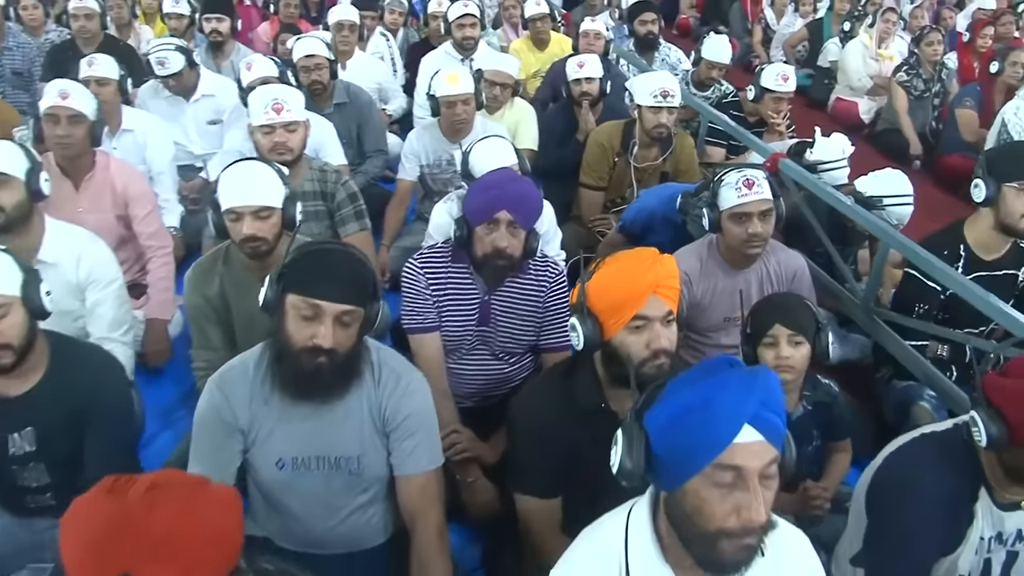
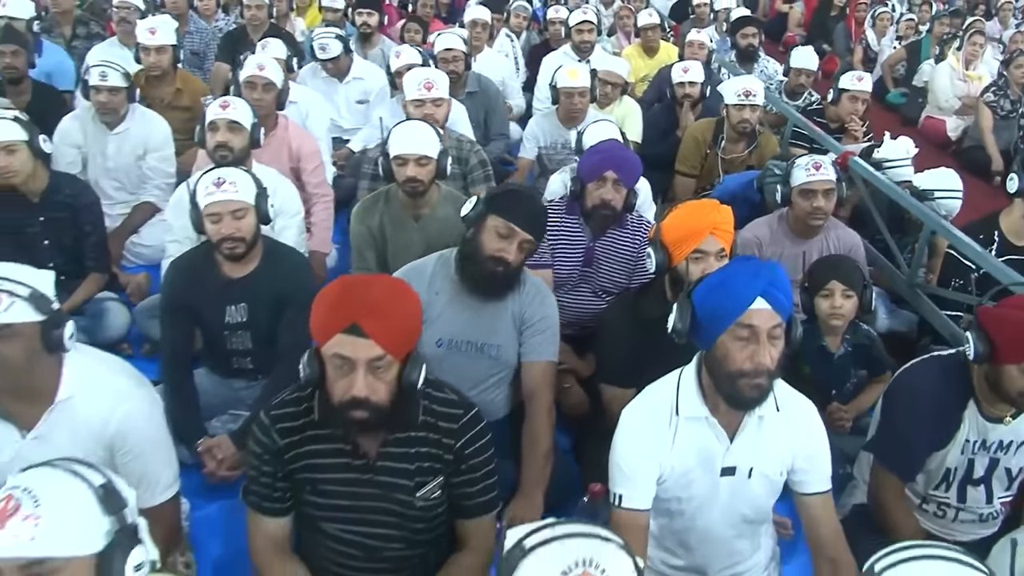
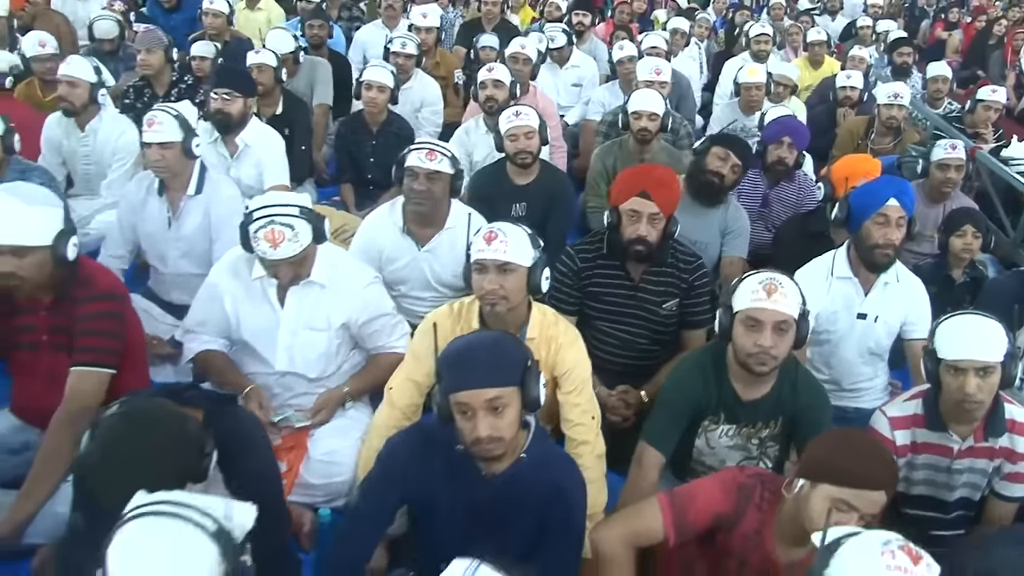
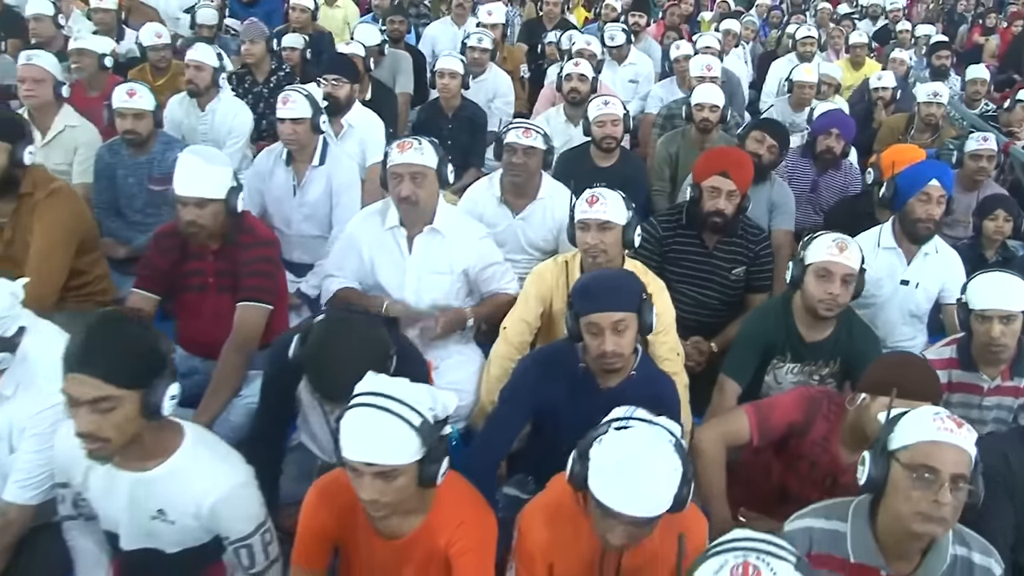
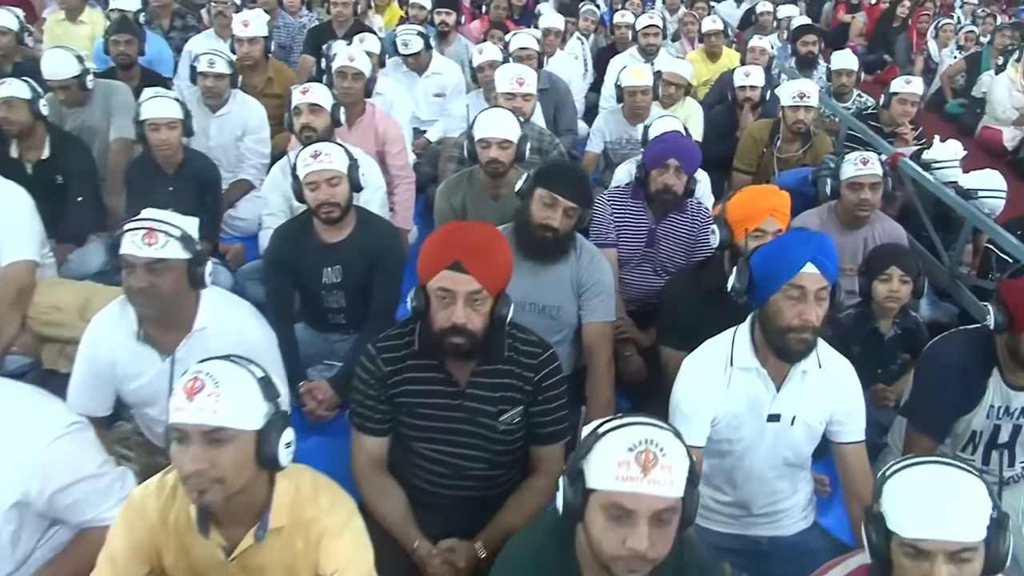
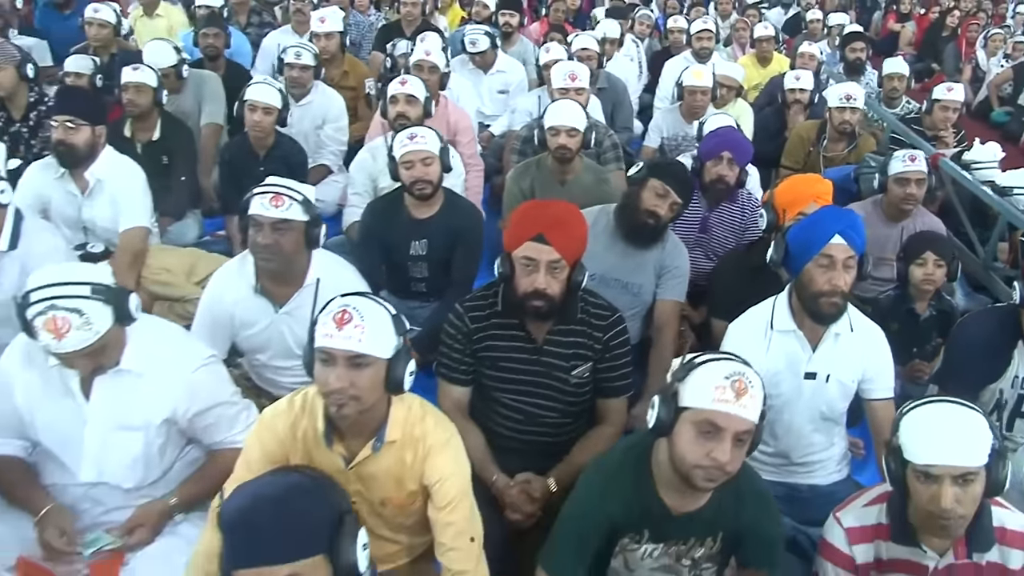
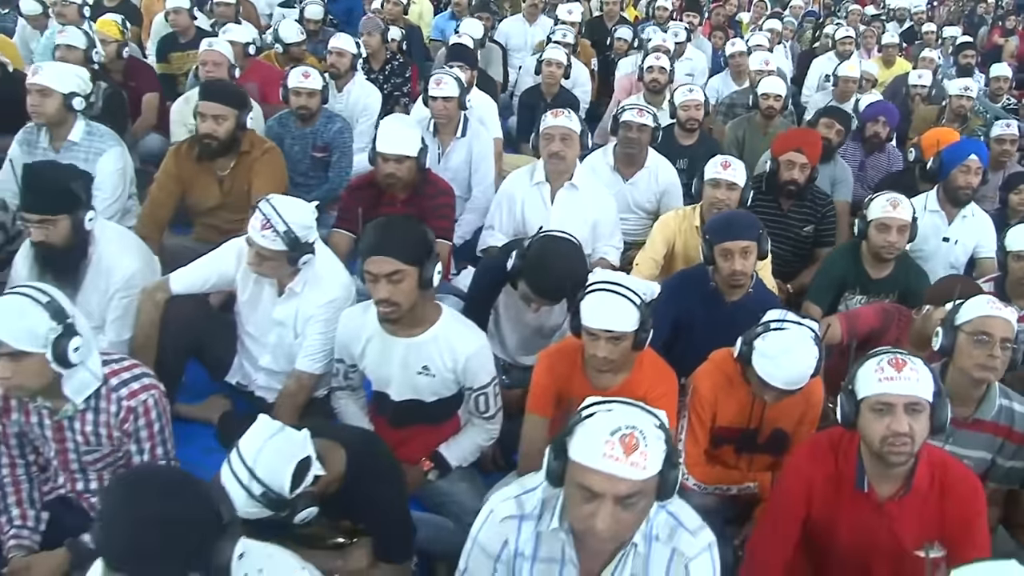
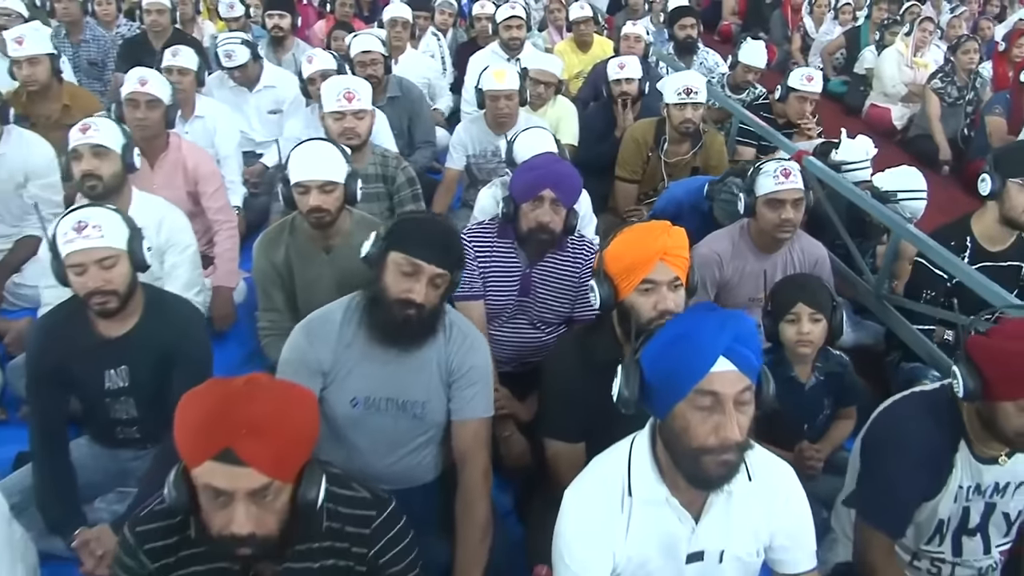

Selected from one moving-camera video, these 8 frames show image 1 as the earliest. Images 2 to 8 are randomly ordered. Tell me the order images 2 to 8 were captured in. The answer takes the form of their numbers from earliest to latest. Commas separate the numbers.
8, 2, 5, 6, 3, 4, 7
